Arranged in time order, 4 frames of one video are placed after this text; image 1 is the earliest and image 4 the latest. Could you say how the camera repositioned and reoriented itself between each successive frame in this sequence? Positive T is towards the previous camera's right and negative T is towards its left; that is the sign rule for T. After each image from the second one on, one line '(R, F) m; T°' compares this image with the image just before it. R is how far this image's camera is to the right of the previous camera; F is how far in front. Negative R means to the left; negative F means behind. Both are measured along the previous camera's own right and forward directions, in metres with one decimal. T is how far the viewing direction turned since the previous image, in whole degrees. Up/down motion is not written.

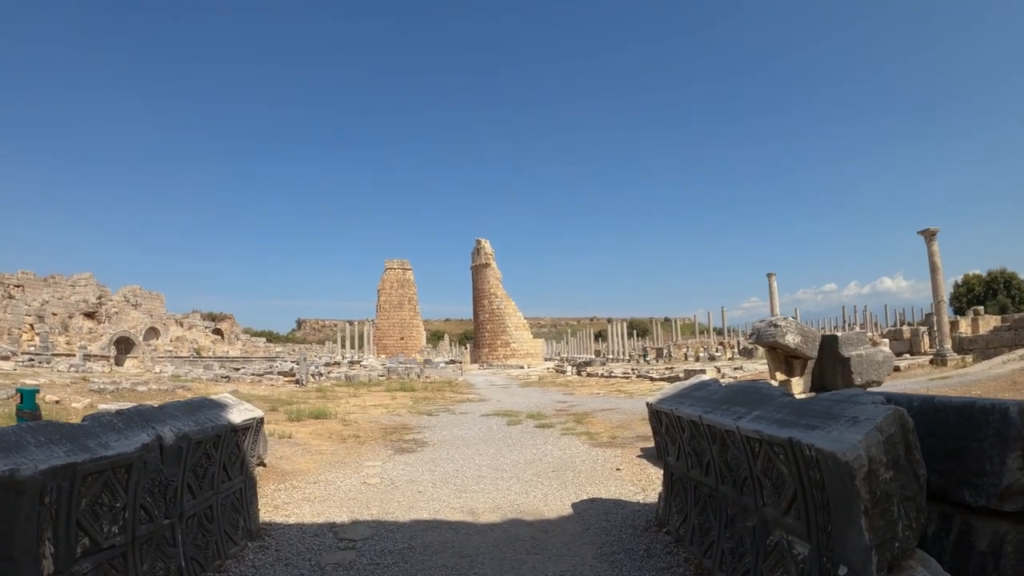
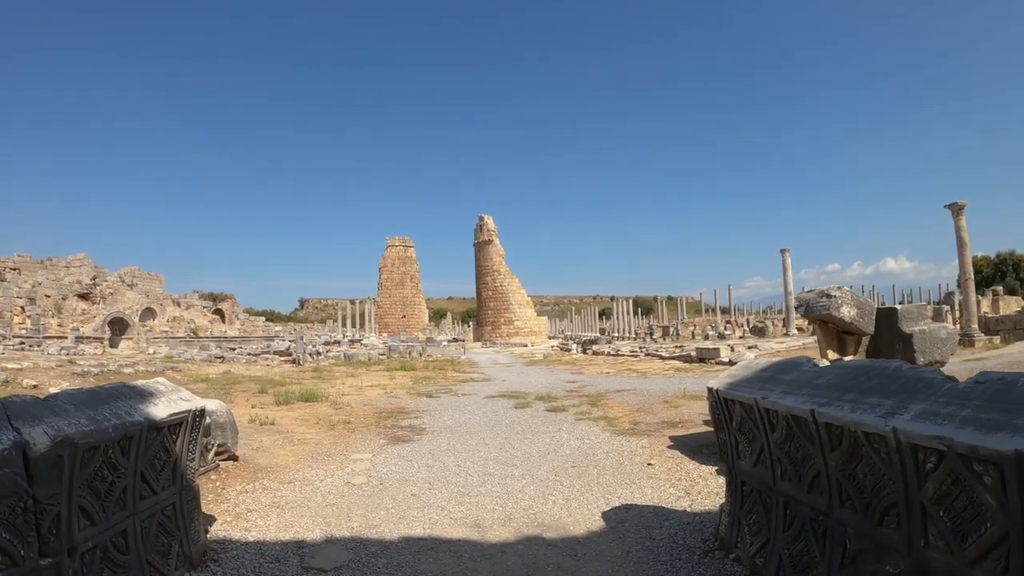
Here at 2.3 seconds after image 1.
(-0.1, +1.2) m; 0°
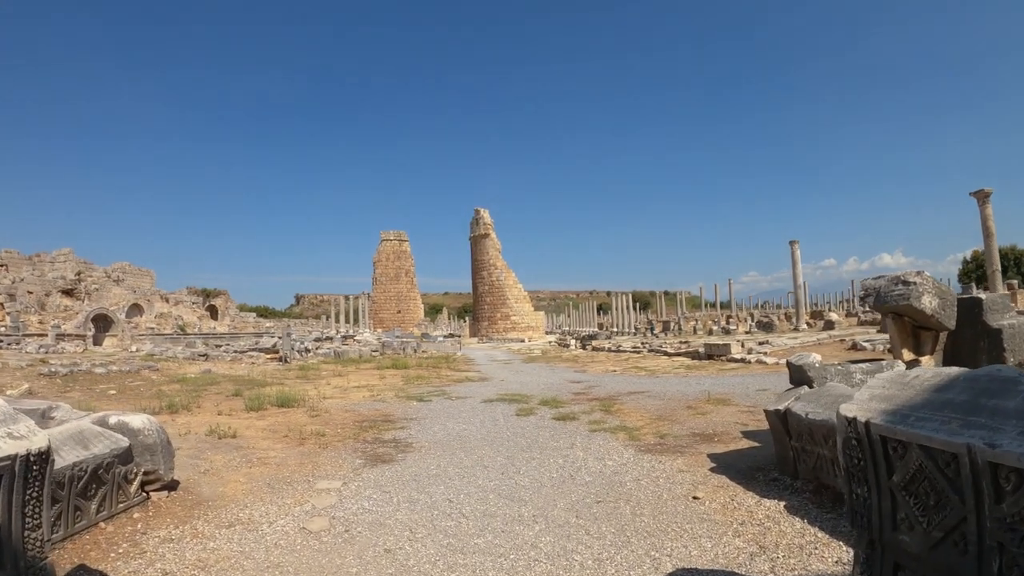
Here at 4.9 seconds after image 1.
(-0.1, +1.4) m; 0°
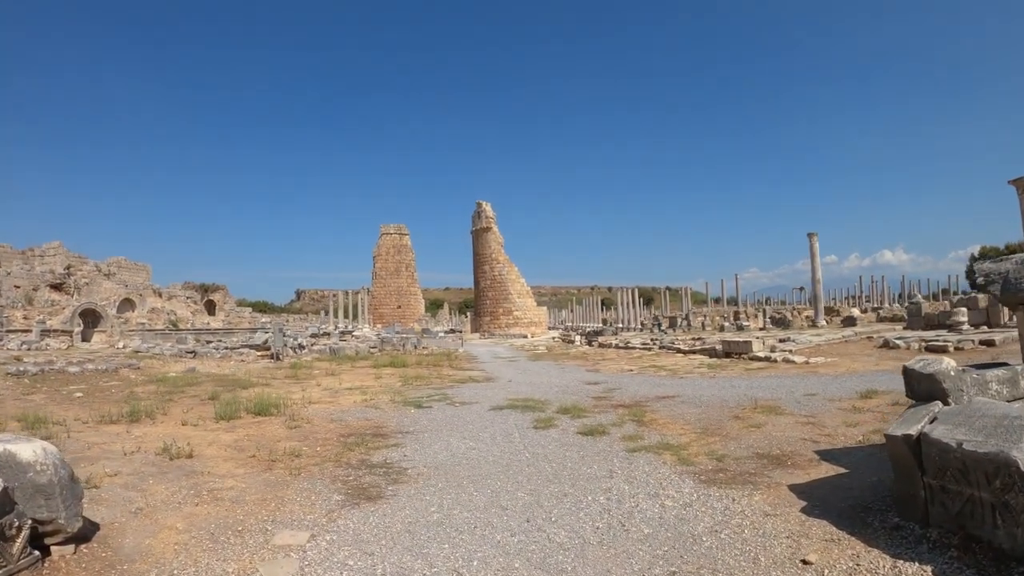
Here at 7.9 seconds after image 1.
(-0.2, +1.5) m; 0°
